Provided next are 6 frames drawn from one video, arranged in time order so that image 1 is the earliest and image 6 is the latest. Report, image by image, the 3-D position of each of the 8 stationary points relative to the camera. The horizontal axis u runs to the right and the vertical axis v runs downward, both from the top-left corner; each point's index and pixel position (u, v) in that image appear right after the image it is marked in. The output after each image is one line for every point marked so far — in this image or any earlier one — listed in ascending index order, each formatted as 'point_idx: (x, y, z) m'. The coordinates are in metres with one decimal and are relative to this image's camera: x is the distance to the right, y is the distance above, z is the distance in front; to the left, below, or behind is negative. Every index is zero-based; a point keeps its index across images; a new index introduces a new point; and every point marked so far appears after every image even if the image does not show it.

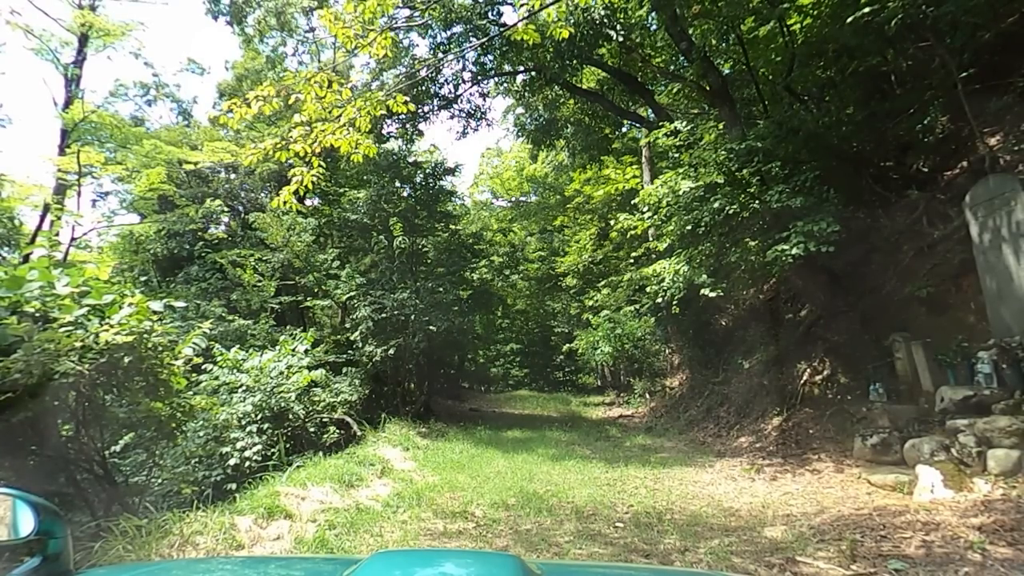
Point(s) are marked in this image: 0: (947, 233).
0: (+5.8, +0.7, +7.4) m
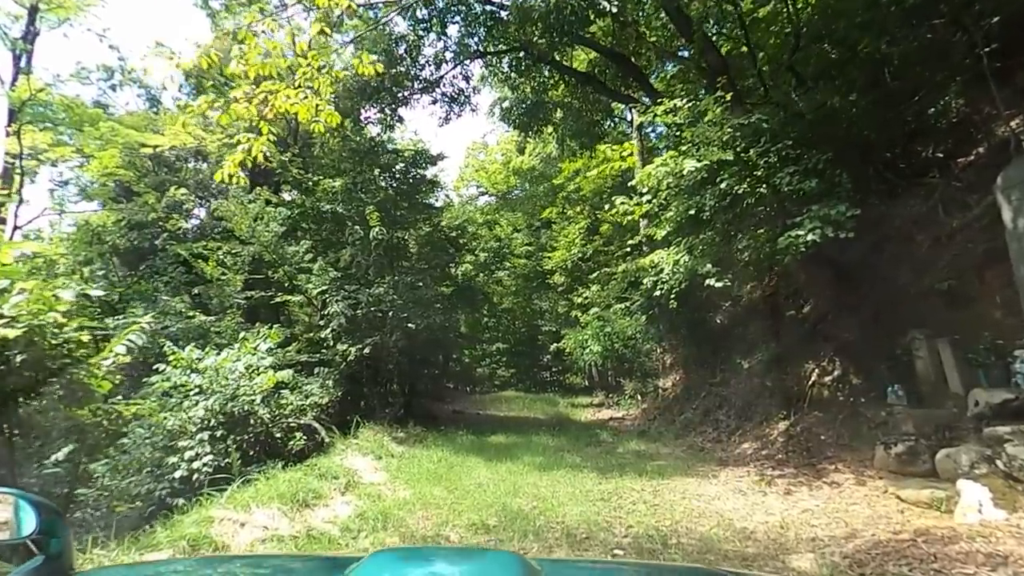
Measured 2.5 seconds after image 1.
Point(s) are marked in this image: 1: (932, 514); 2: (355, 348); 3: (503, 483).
0: (+5.6, +0.8, +6.8) m
1: (+3.4, -1.8, +4.4) m
2: (-3.2, -1.2, +11.2) m
3: (-0.1, -2.3, +6.4) m
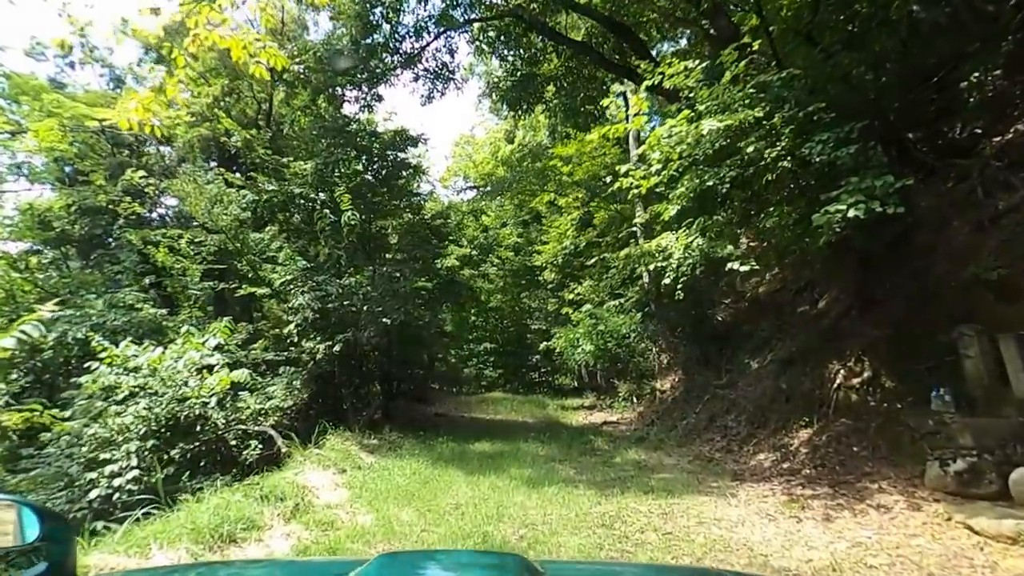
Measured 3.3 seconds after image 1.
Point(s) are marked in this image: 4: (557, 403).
0: (+5.5, +0.9, +6.0) m
1: (+3.2, -1.7, +3.5) m
2: (-3.5, -1.0, +10.1) m
3: (-0.3, -2.1, +5.4) m
4: (+1.5, -3.9, +18.8) m
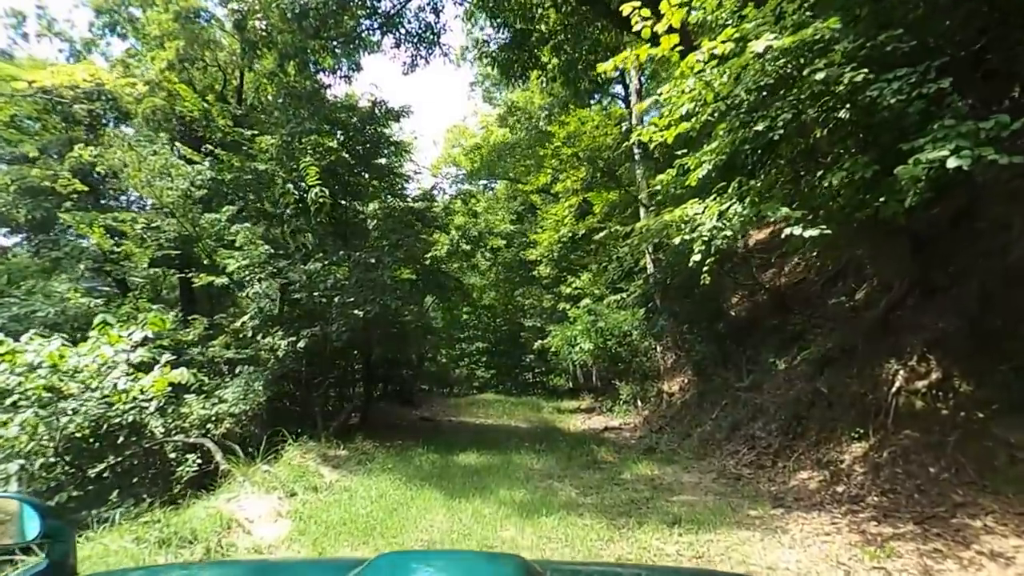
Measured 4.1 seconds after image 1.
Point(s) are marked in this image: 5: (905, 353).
0: (+5.4, +1.1, +4.8) m
1: (+3.2, -1.5, +2.3) m
2: (-3.6, -0.8, +8.9) m
3: (-0.4, -1.9, +4.2) m
4: (+1.3, -3.7, +17.6) m
5: (+4.3, -0.7, +6.1) m
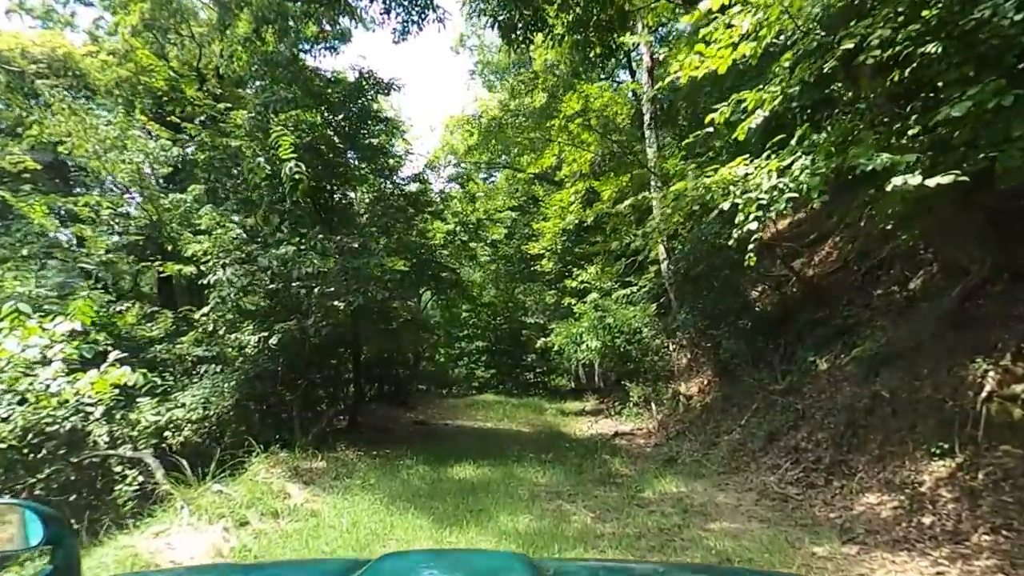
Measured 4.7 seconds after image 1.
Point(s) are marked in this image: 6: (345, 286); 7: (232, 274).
0: (+5.4, +1.2, +3.8) m
1: (+3.2, -1.4, +1.3) m
2: (-3.6, -0.7, +7.8) m
3: (-0.3, -1.8, +3.2) m
4: (+1.3, -3.6, +16.6) m
5: (+4.3, -0.6, +5.1) m
6: (-2.4, 0.0, +8.1) m
7: (-3.8, +0.2, +7.7) m
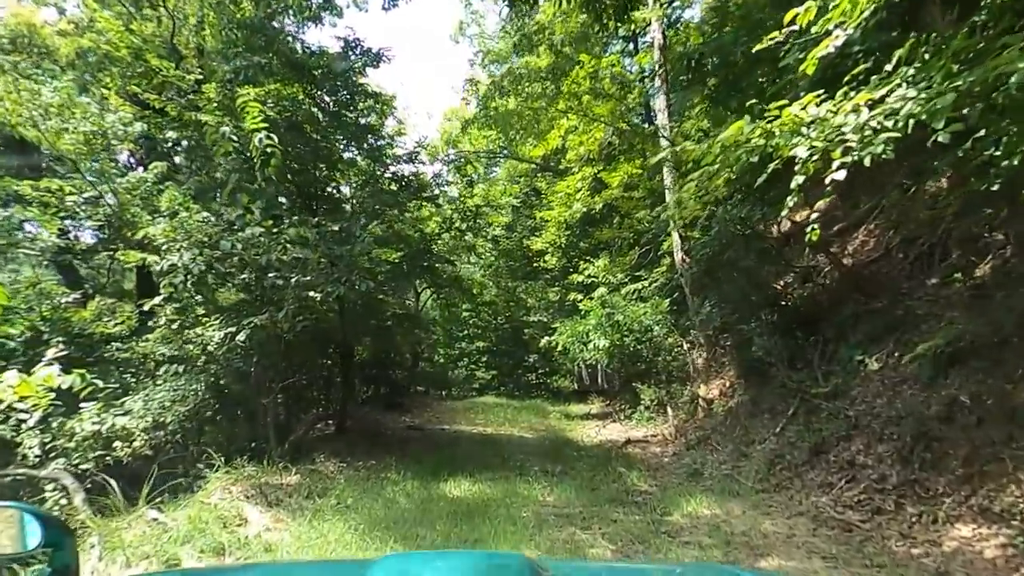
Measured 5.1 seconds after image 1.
0: (+5.4, +1.4, +2.8) m
1: (+3.2, -1.2, +0.4) m
2: (-3.6, -0.6, +6.9) m
3: (-0.3, -1.7, +2.3) m
4: (+1.4, -3.5, +15.7) m
5: (+4.4, -0.4, +4.2) m
6: (-2.4, +0.2, +7.2) m
7: (-3.8, +0.3, +6.8) m
